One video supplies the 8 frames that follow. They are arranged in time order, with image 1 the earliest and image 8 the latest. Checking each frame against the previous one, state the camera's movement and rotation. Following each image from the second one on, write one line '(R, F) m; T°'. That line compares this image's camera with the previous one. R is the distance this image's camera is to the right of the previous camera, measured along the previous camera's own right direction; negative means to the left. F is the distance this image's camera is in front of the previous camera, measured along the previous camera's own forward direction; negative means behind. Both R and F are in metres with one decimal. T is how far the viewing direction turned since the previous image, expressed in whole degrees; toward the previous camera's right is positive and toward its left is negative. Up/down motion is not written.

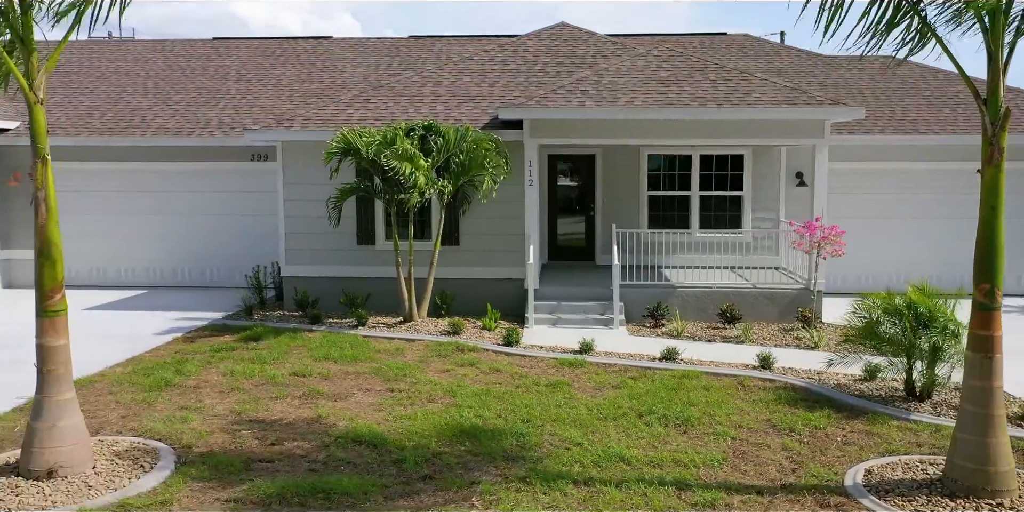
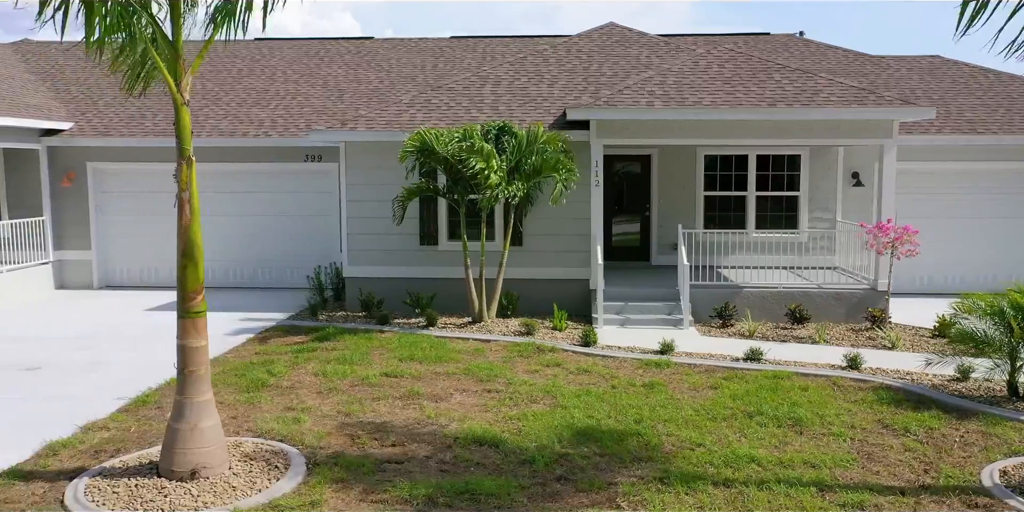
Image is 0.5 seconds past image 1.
(-0.9, 0.0) m; 0°
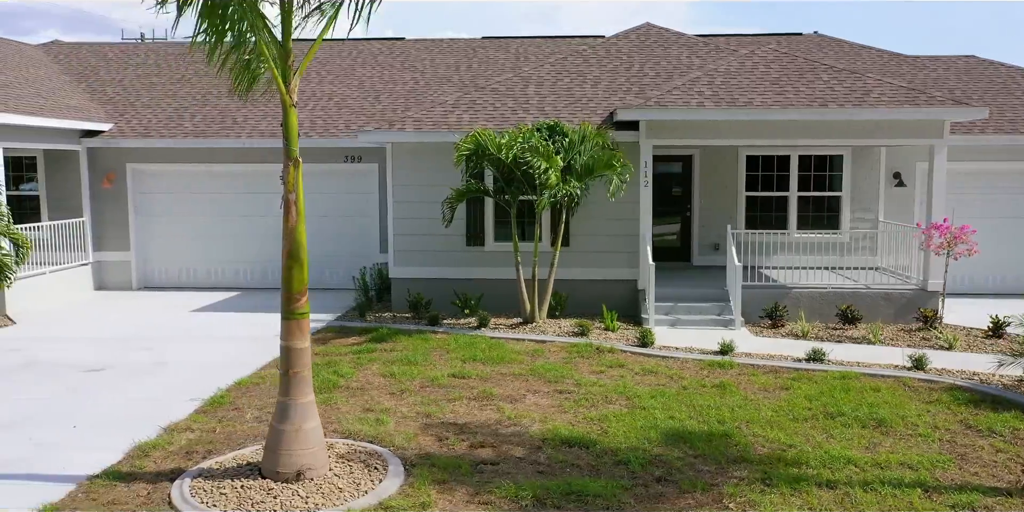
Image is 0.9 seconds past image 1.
(-0.7, 0.0) m; 0°
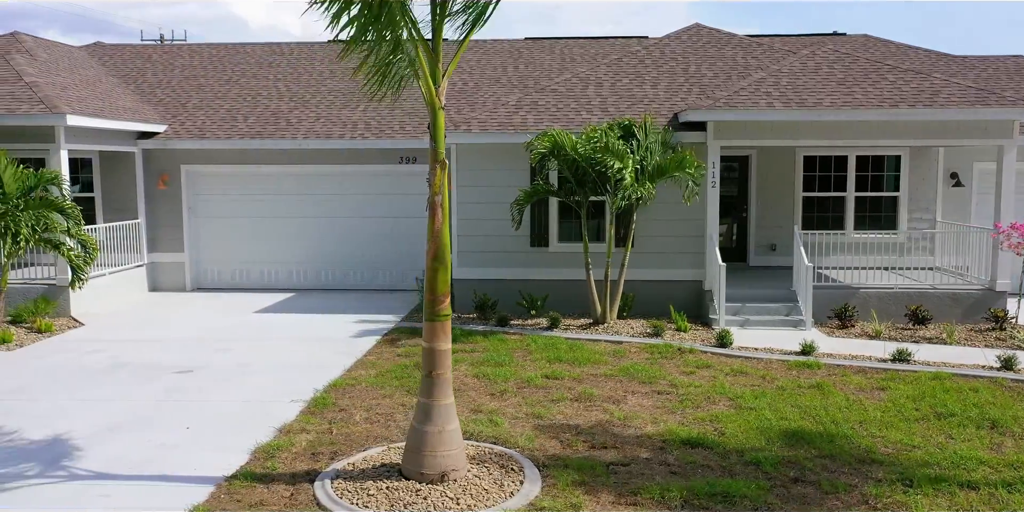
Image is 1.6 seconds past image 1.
(-0.9, 0.0) m; 0°
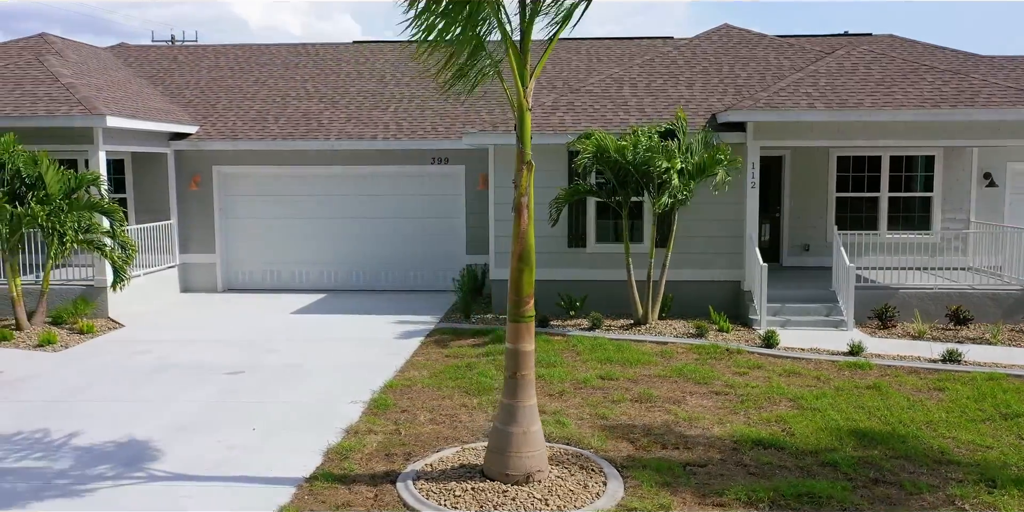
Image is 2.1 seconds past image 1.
(-0.5, 0.0) m; 0°
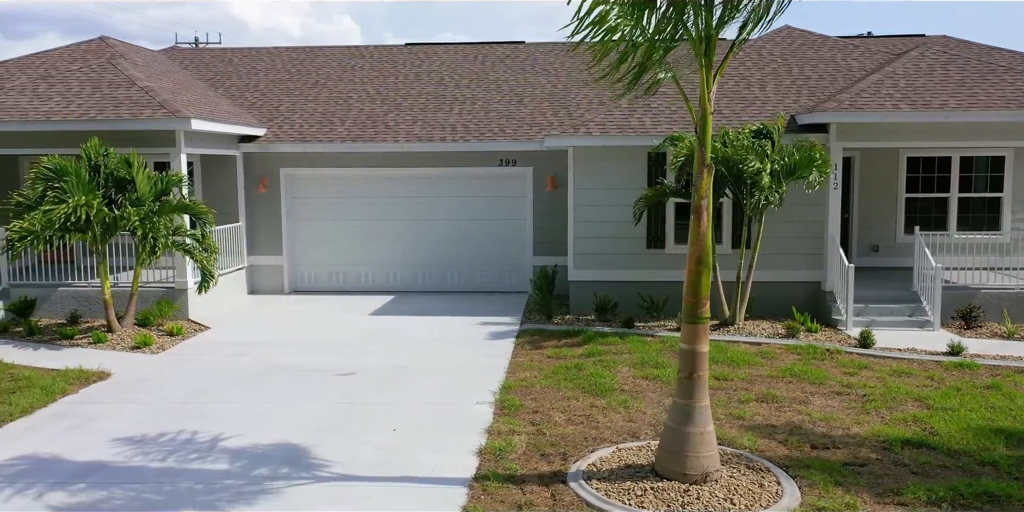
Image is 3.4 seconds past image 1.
(-1.1, -0.1) m; 0°
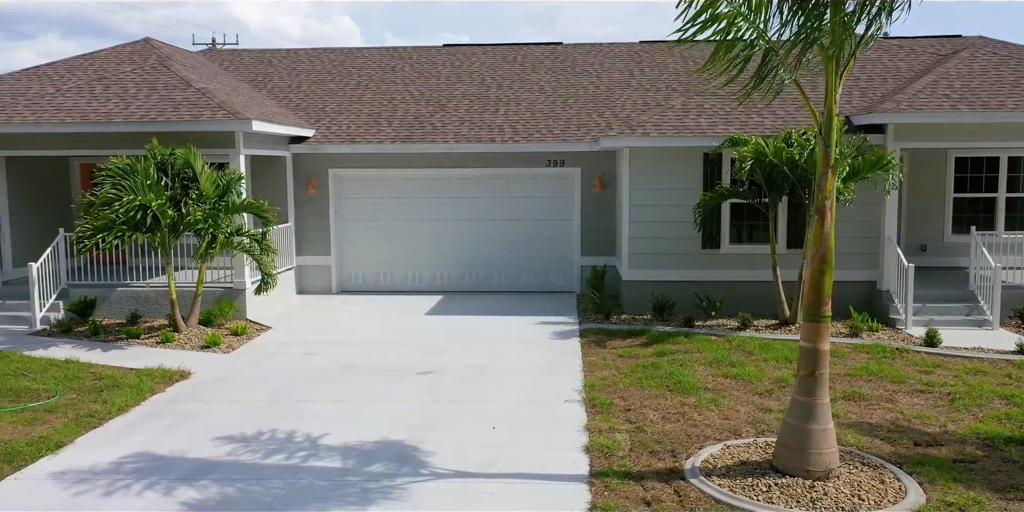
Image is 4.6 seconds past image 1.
(-0.8, -0.1) m; 0°
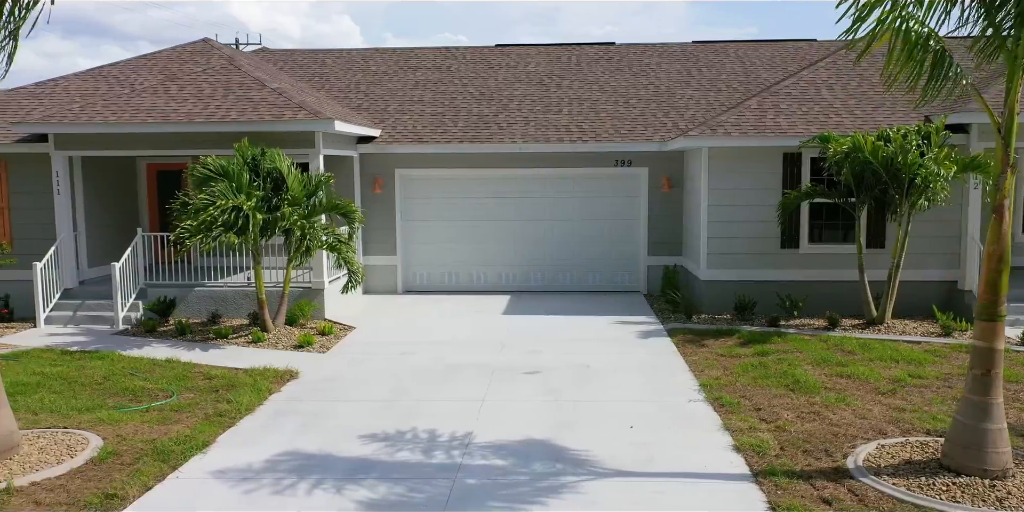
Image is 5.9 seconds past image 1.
(-1.2, 0.0) m; 0°
